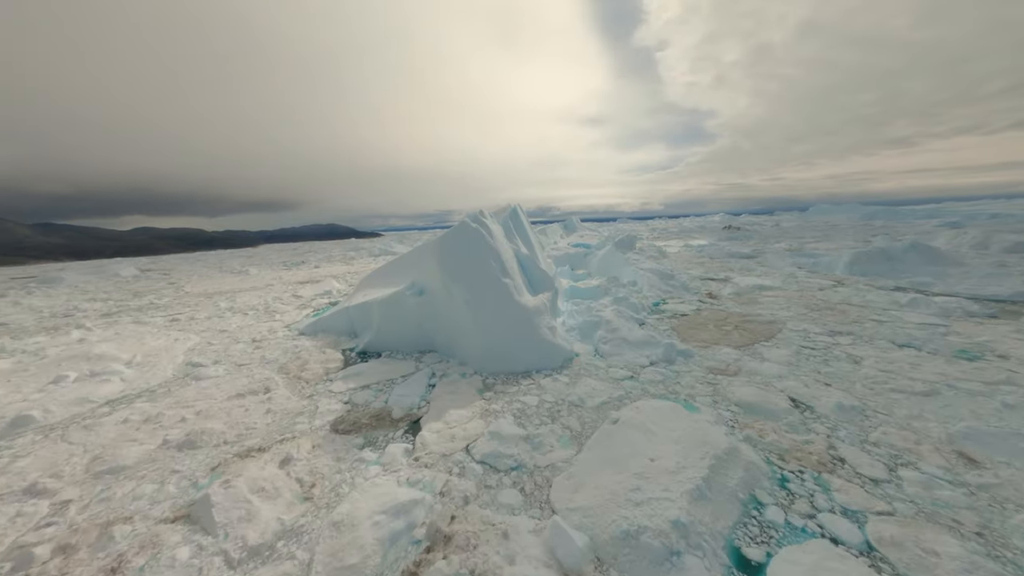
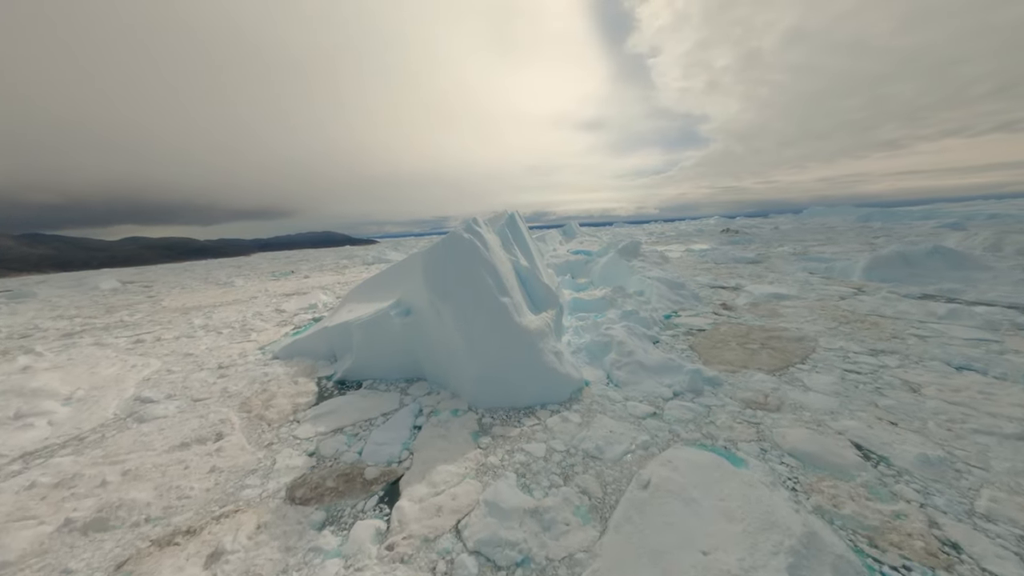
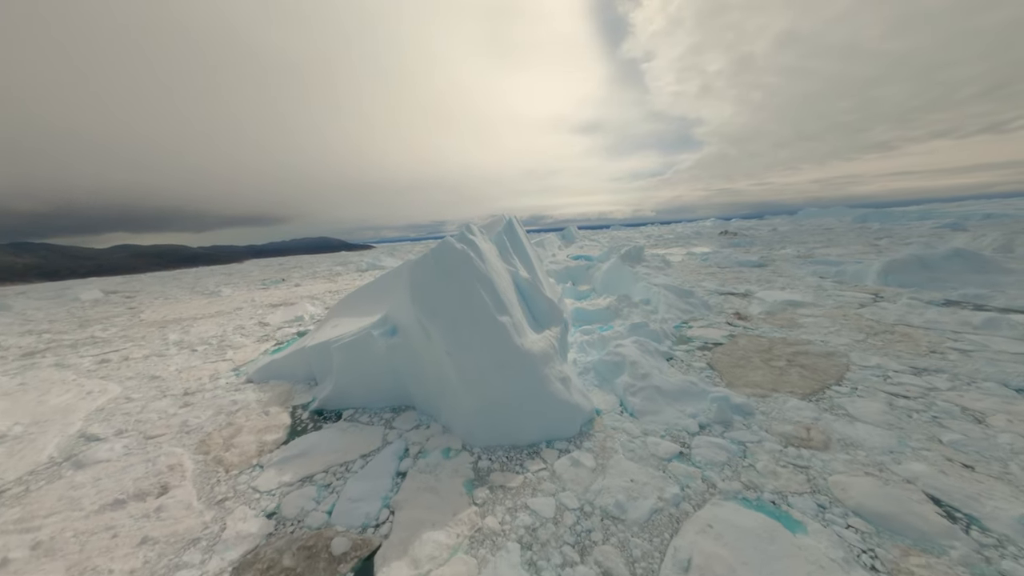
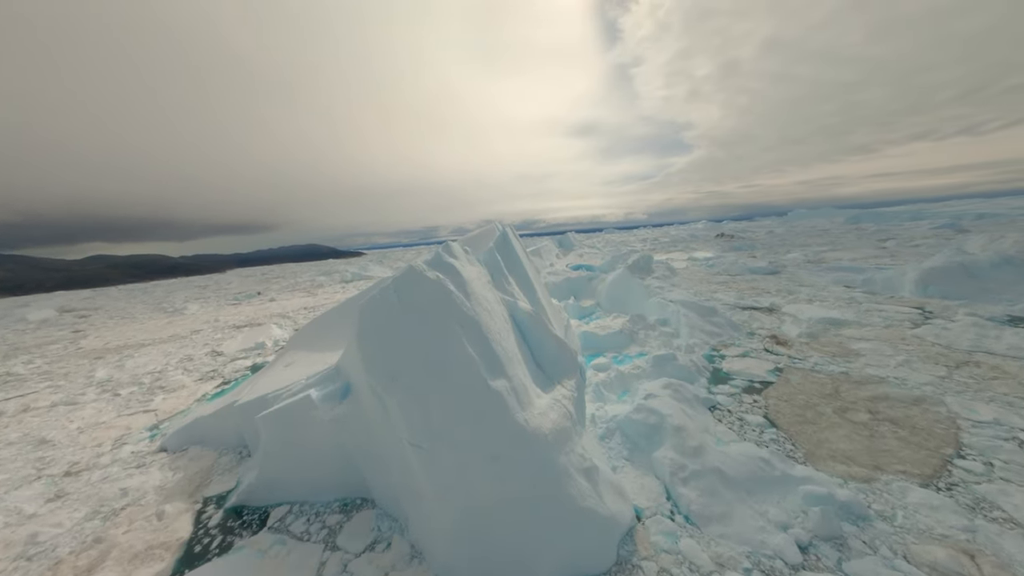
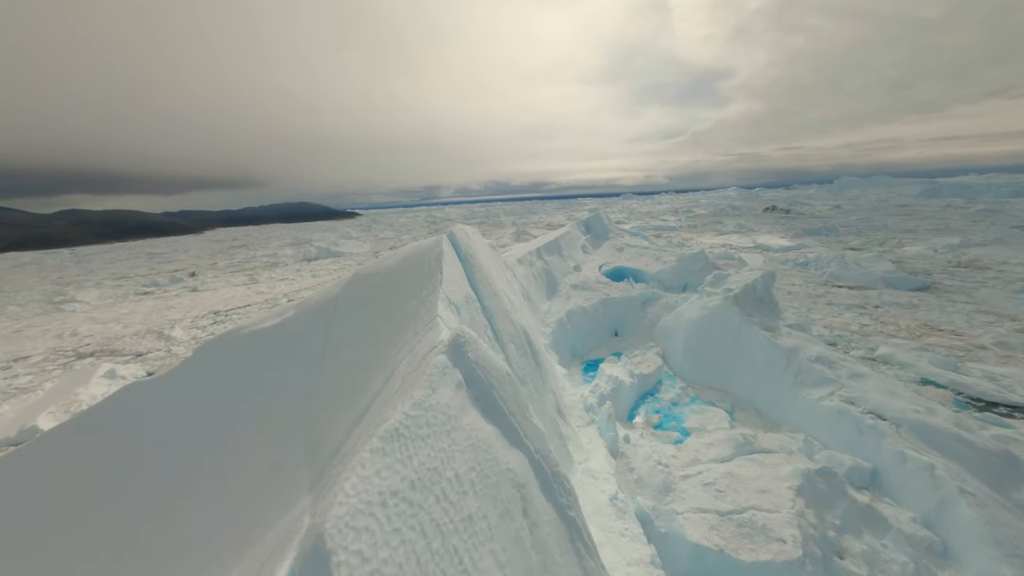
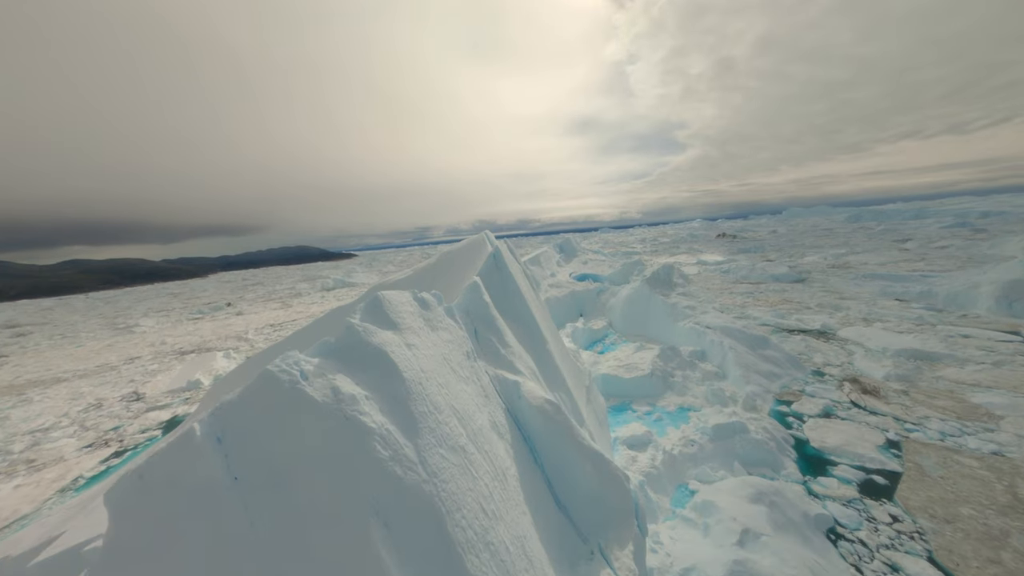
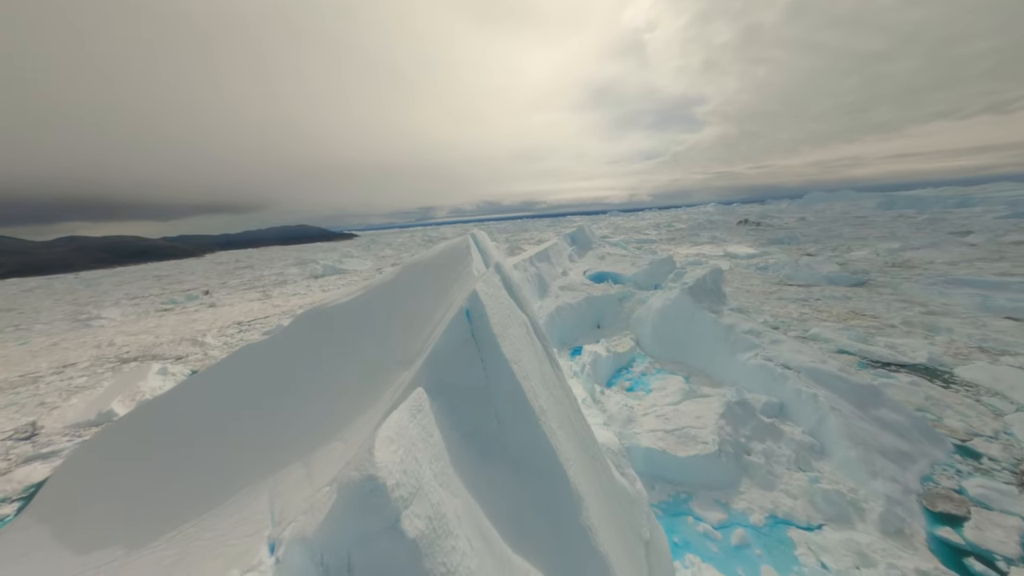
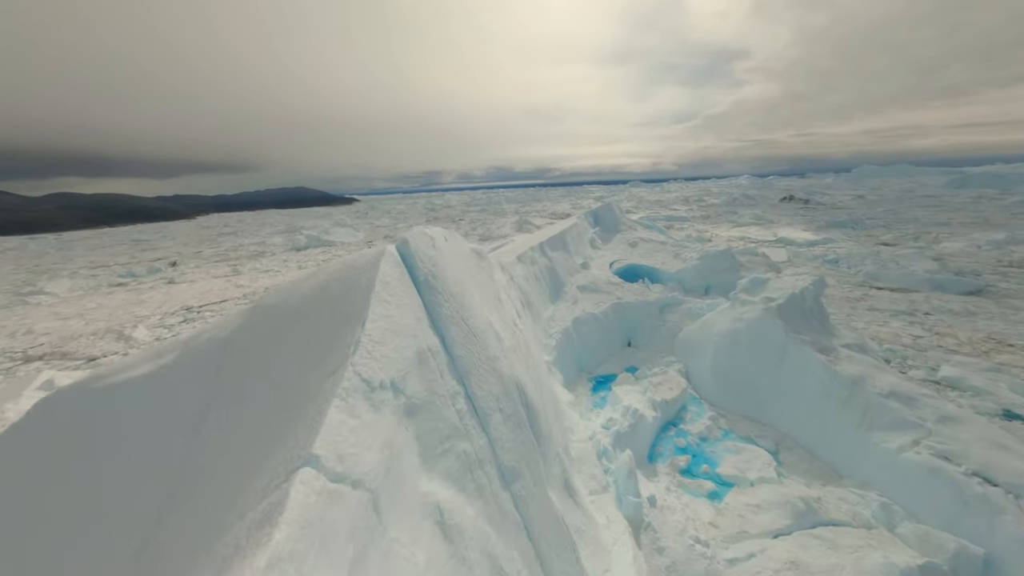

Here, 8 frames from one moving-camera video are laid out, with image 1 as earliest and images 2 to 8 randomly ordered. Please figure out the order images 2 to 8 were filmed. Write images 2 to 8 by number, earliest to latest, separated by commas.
2, 3, 4, 6, 7, 5, 8
